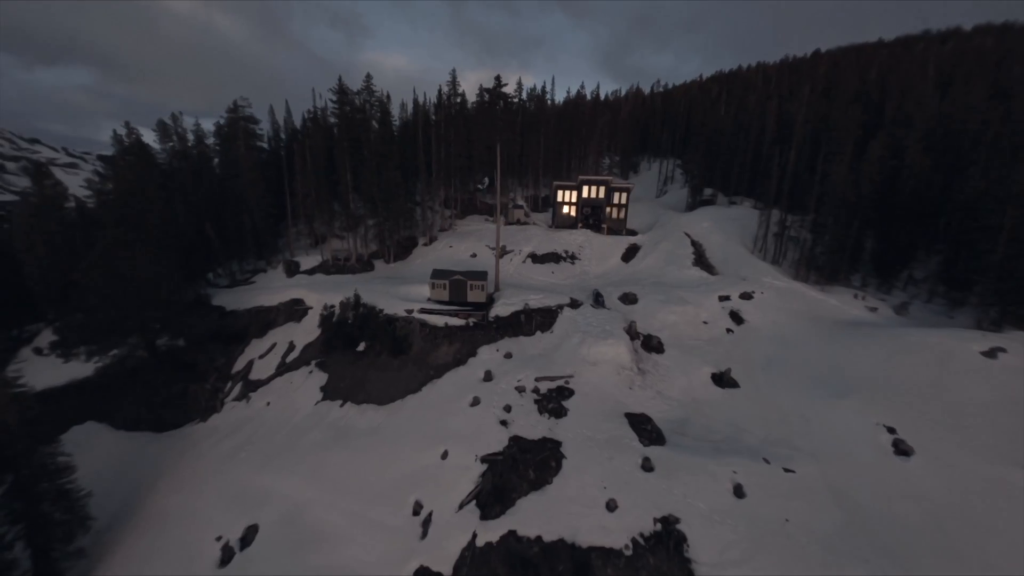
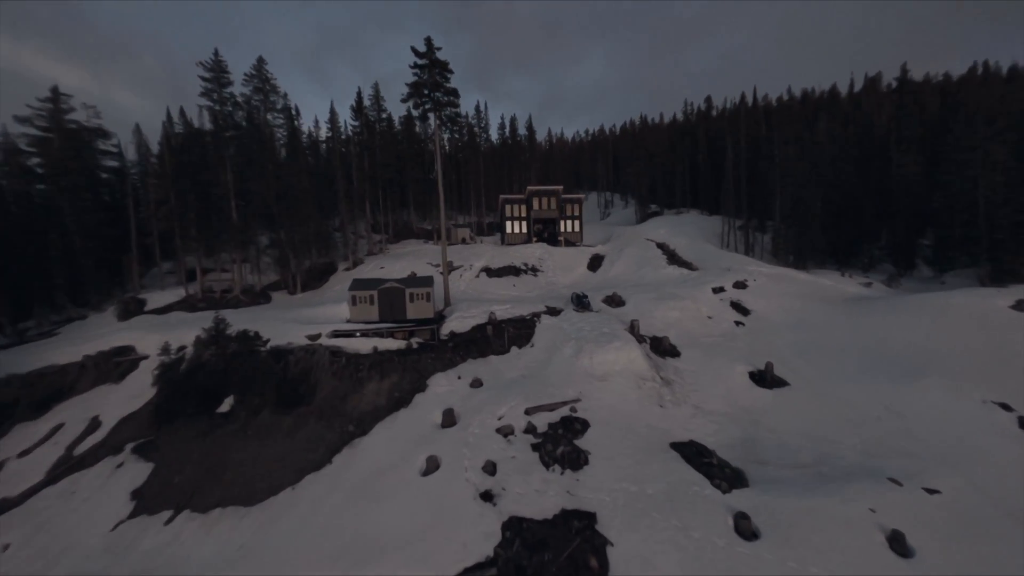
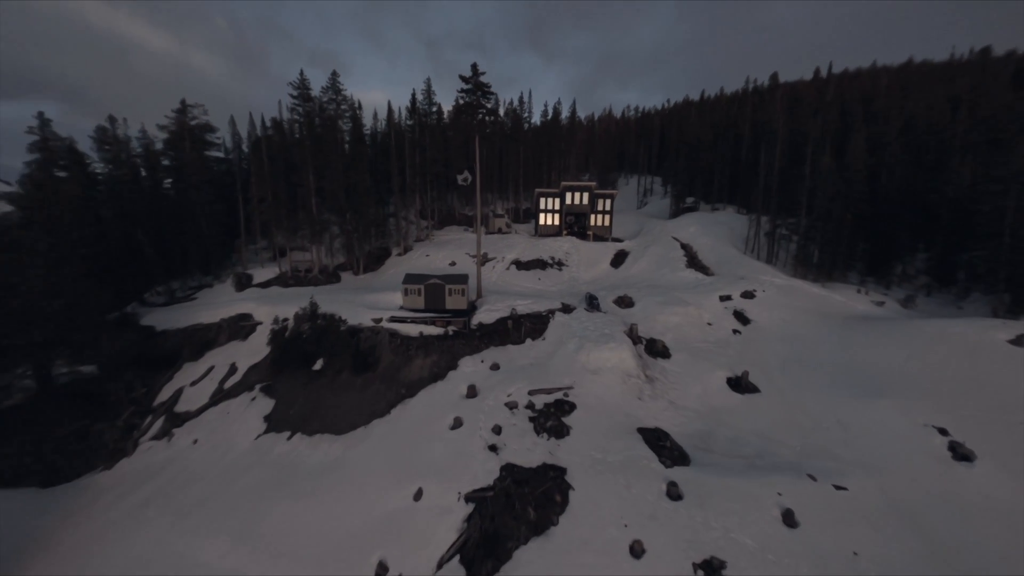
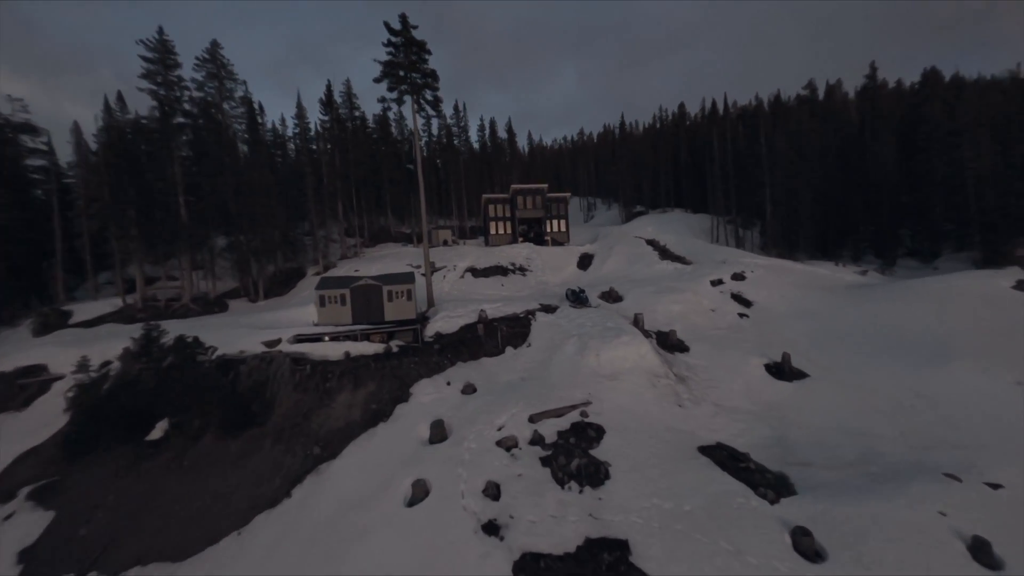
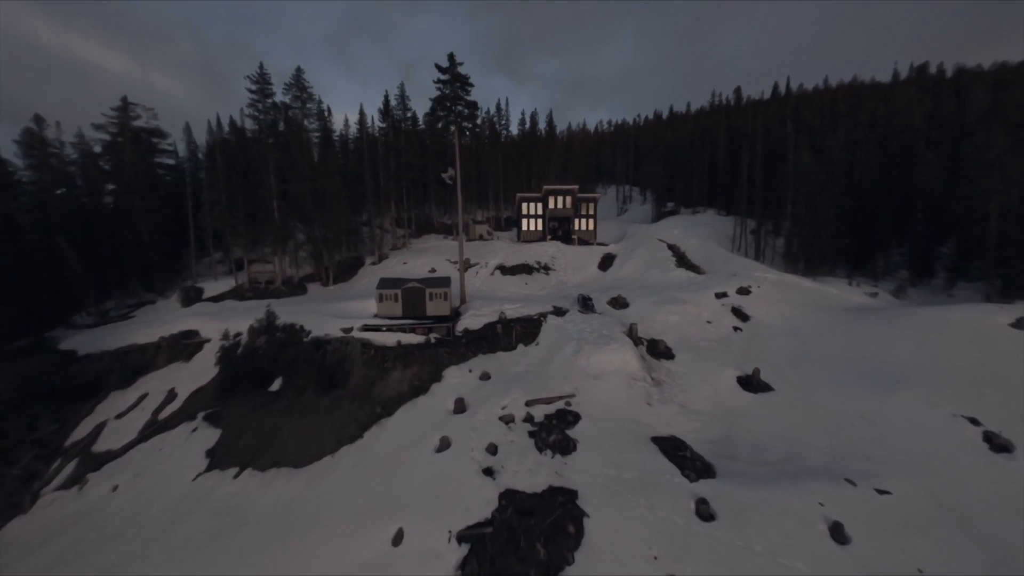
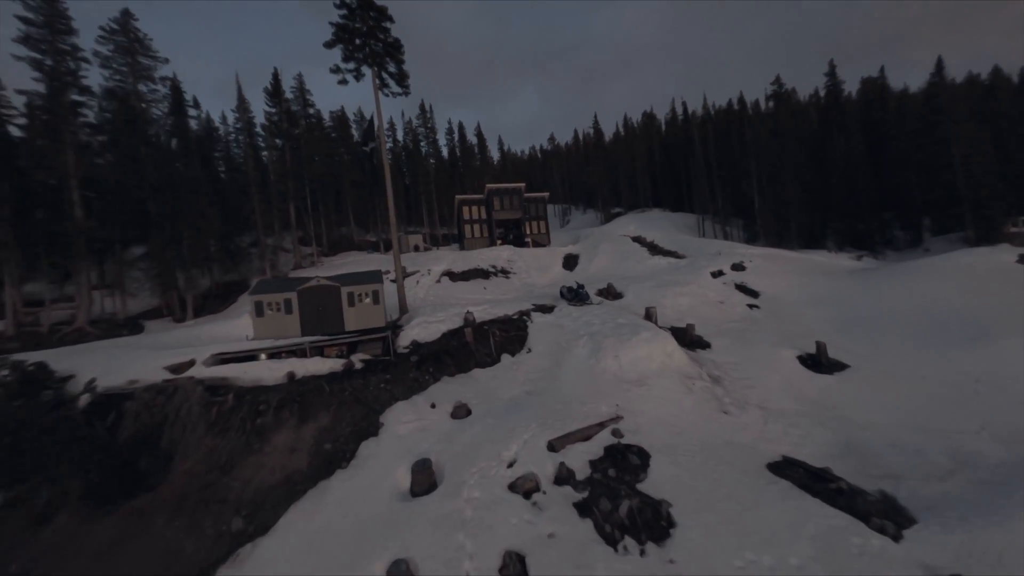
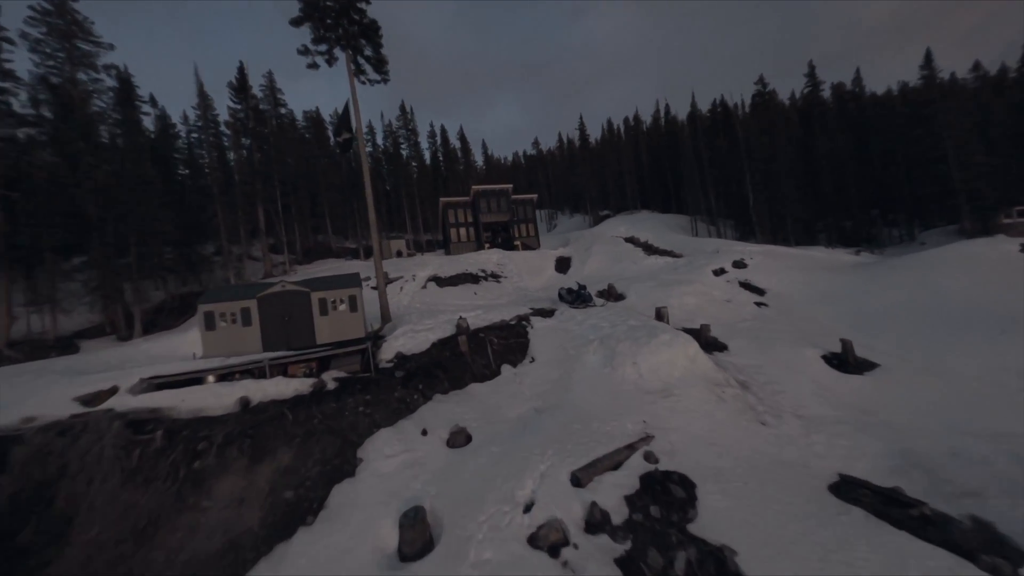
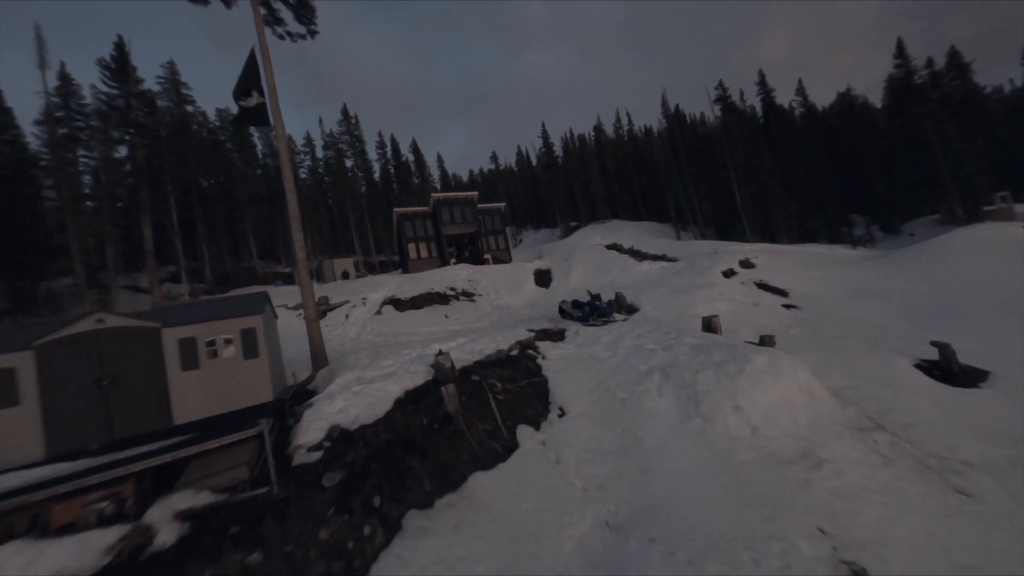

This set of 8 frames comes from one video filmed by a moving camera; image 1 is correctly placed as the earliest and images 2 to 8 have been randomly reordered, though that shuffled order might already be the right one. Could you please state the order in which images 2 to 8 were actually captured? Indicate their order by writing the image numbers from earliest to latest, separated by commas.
3, 5, 2, 4, 6, 7, 8
